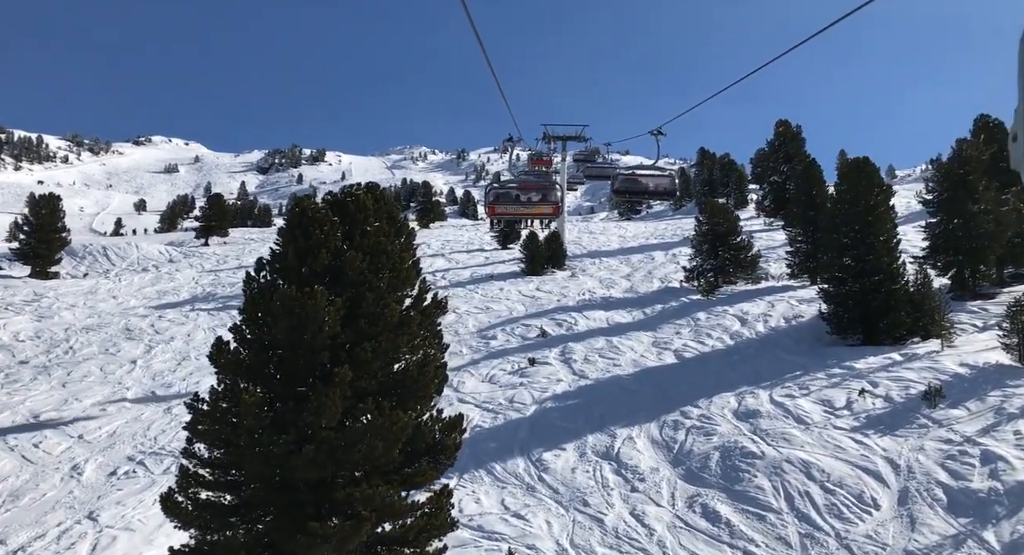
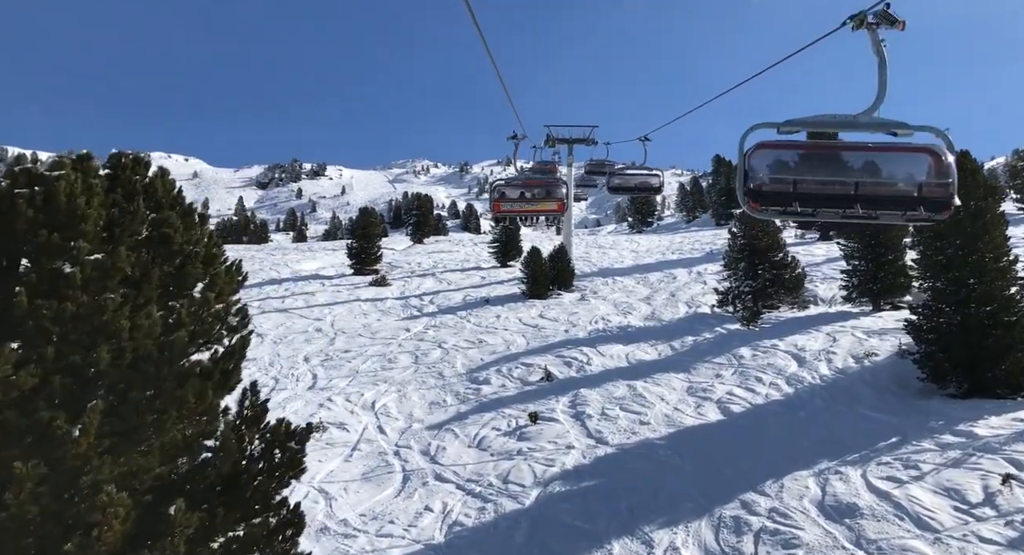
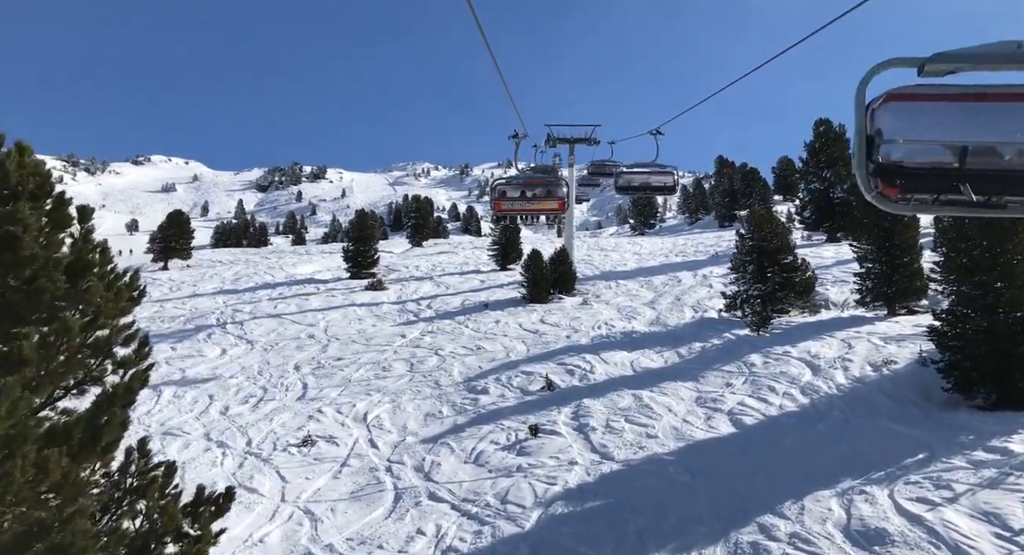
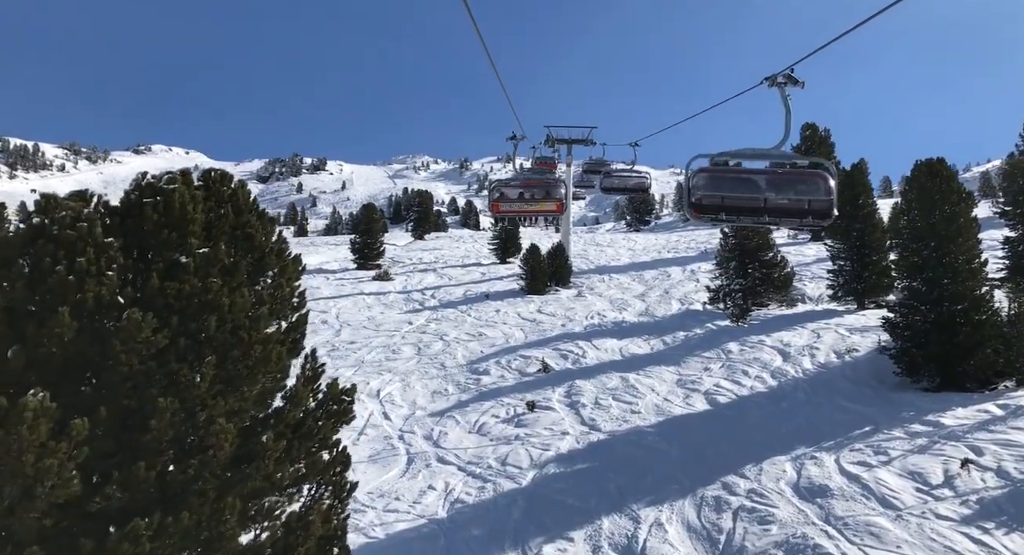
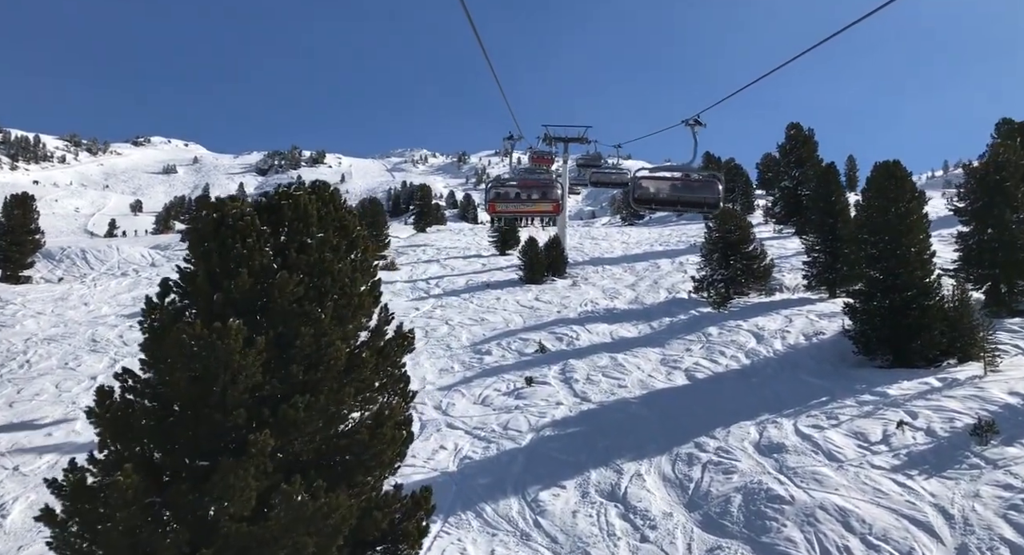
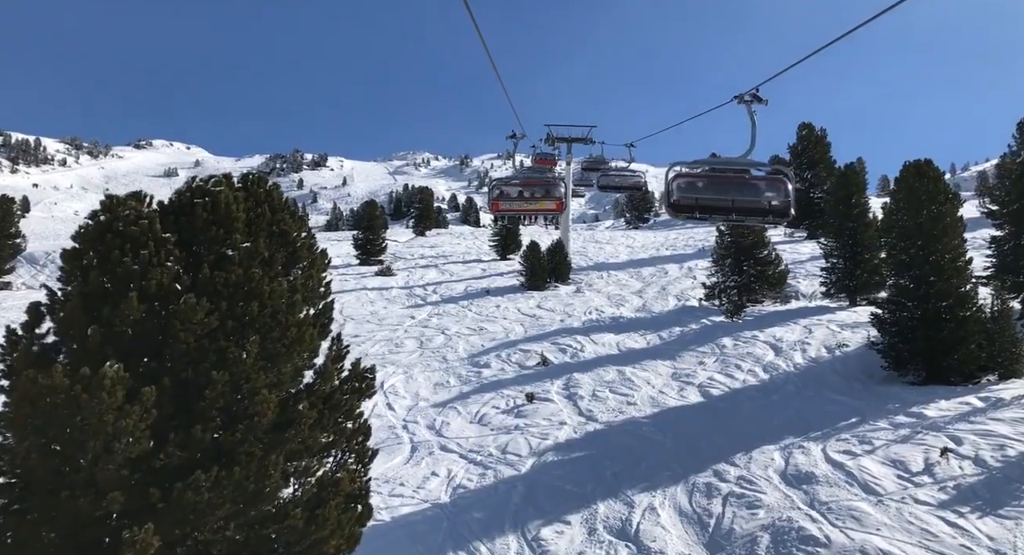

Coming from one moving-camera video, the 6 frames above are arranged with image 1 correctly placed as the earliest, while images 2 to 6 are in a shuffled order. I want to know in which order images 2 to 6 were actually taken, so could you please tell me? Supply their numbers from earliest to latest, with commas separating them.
5, 6, 4, 2, 3
